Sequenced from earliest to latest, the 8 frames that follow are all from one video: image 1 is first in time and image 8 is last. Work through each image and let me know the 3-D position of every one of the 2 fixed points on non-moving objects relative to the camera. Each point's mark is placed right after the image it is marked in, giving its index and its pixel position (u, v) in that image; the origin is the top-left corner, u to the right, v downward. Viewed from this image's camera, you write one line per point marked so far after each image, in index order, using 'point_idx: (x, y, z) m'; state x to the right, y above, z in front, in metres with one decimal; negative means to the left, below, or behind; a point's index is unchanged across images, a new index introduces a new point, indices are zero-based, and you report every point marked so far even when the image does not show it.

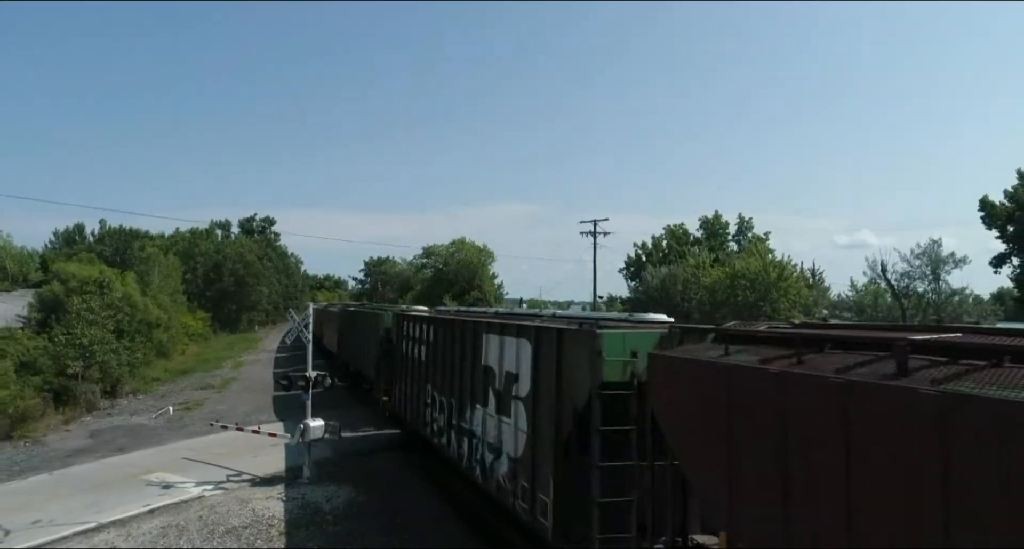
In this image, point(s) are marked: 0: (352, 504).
0: (-2.5, -3.6, +11.1) m
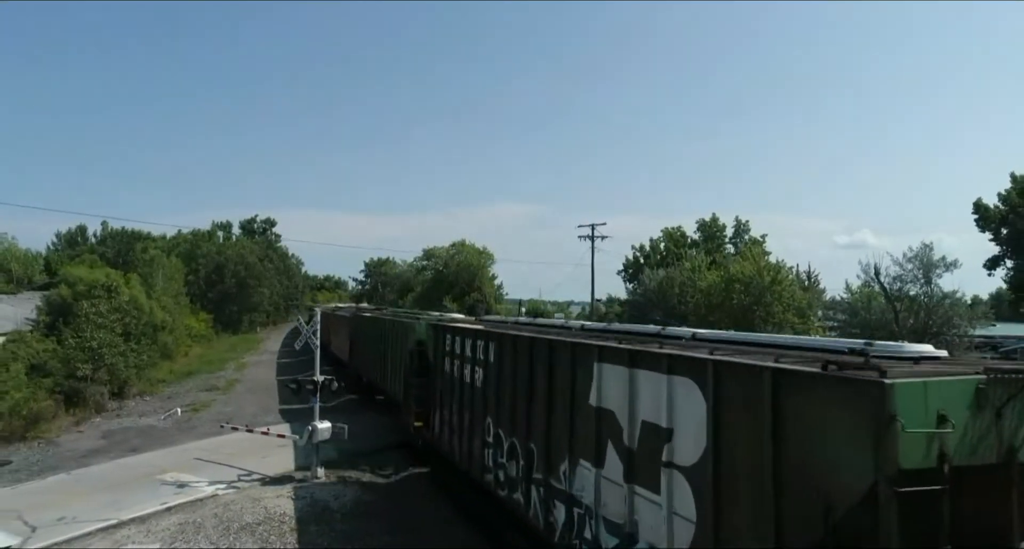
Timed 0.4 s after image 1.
0: (-2.5, -3.7, +11.7) m
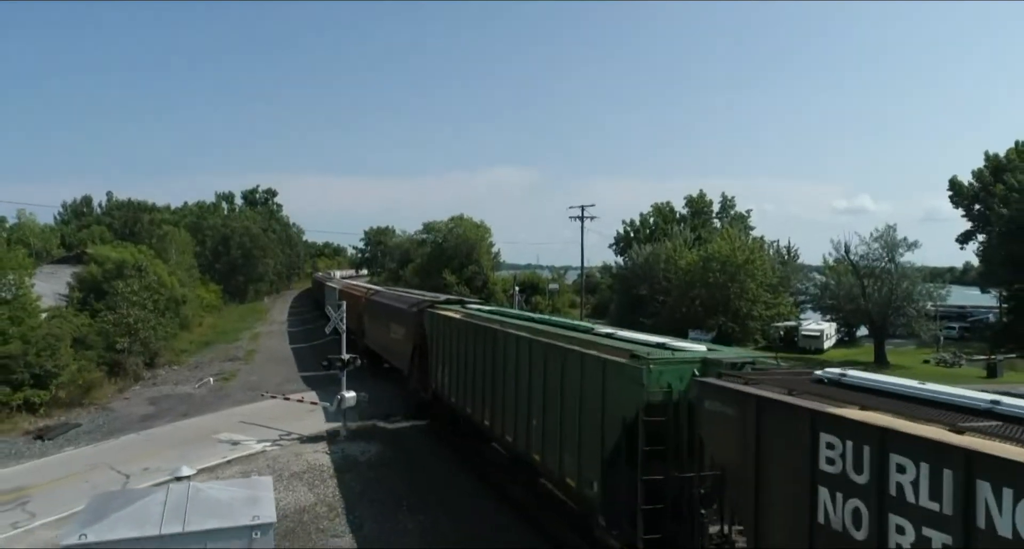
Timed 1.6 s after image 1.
0: (-2.7, -3.7, +14.6) m
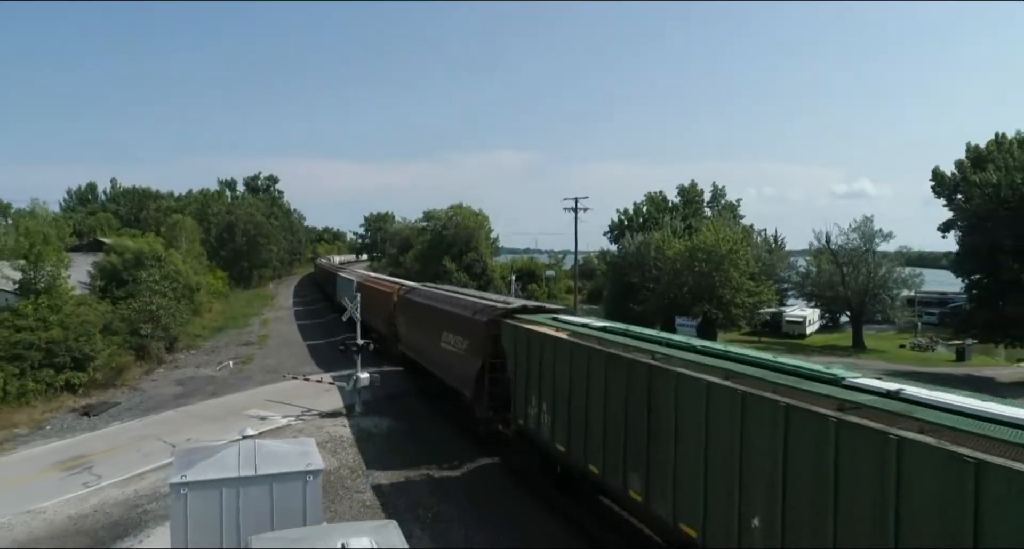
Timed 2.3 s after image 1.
0: (-2.8, -3.6, +16.7) m
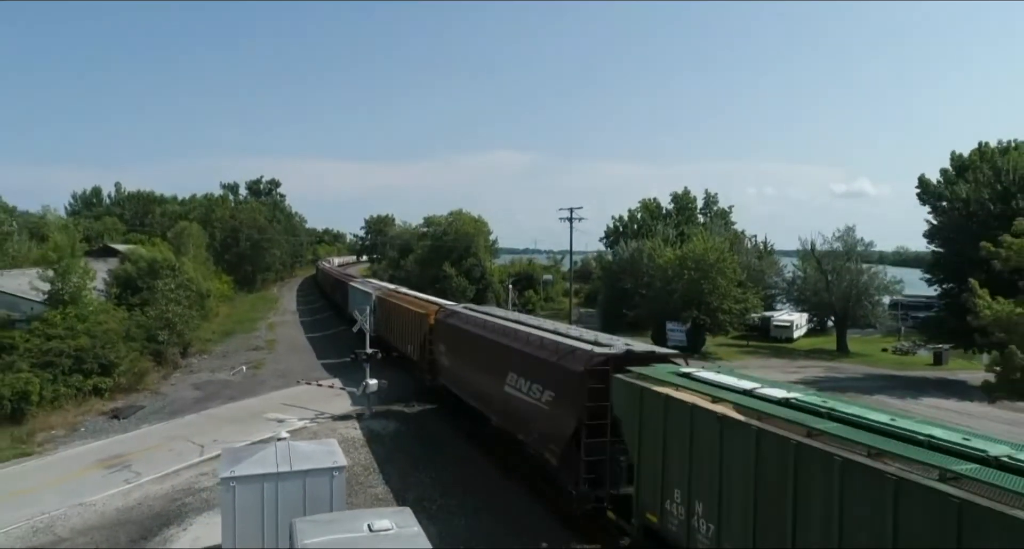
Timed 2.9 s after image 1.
0: (-2.9, -4.0, +18.4) m
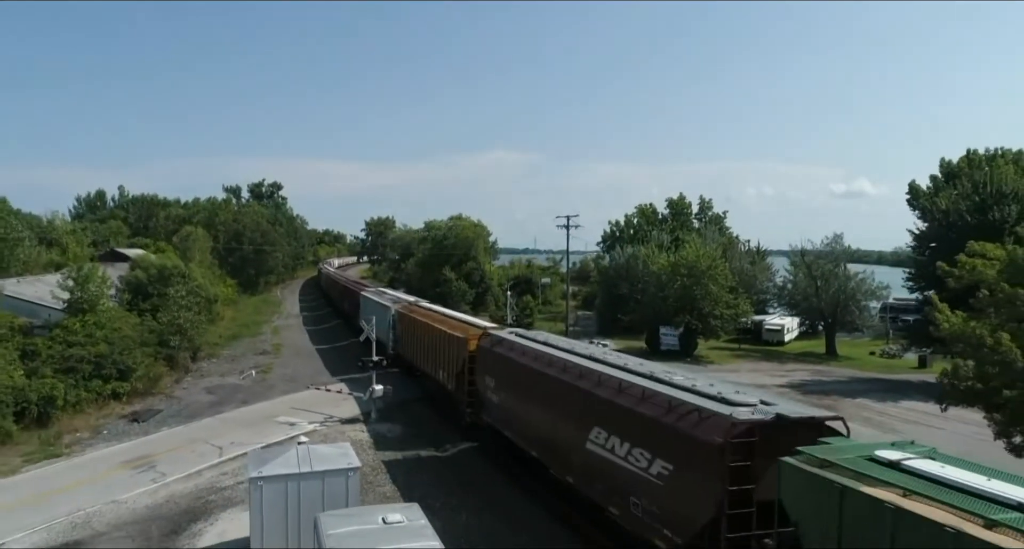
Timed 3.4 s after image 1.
0: (-3.0, -4.4, +19.7) m
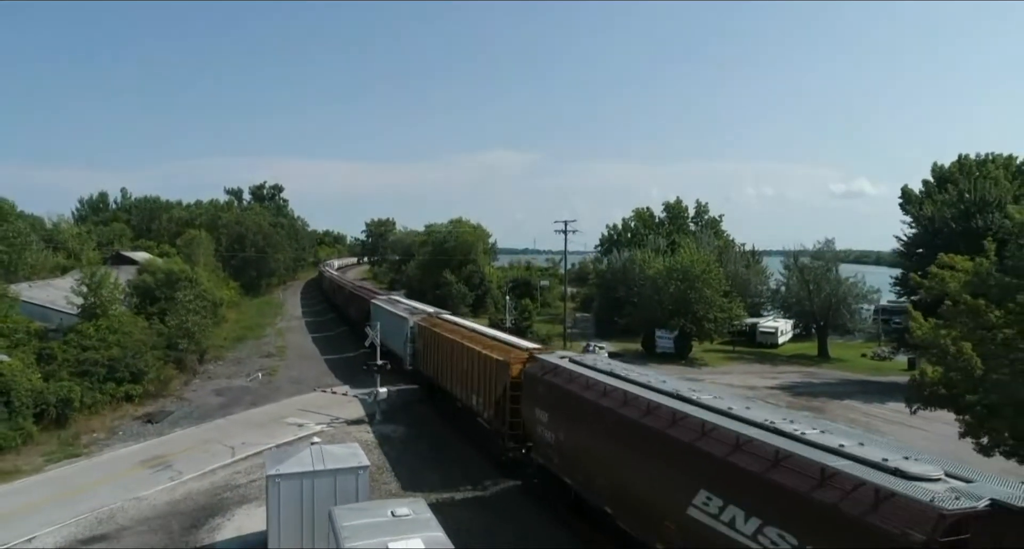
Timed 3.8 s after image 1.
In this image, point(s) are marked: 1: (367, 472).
0: (-3.1, -4.6, +20.7) m
1: (-2.6, -3.5, +12.7) m
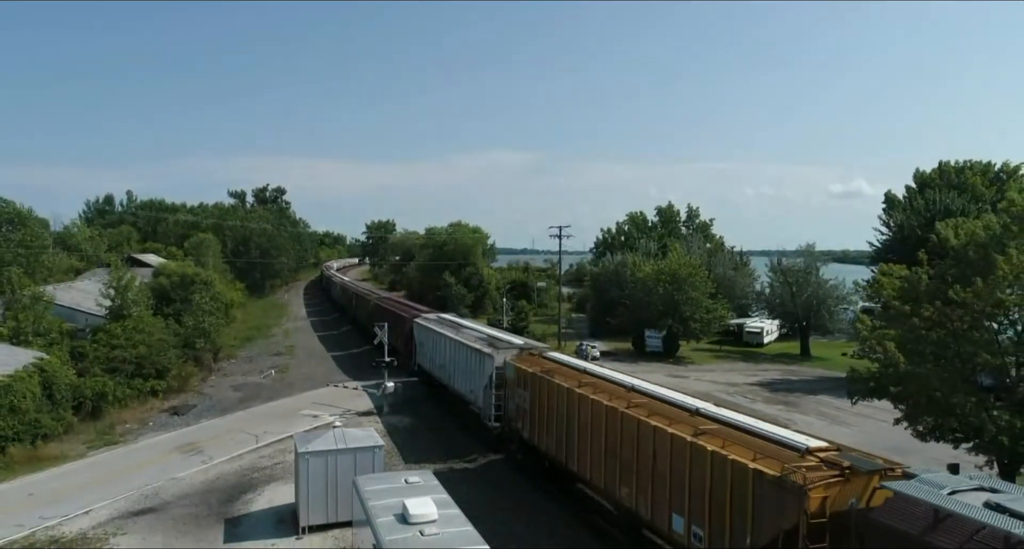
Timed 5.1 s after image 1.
0: (-3.2, -4.8, +22.9) m
1: (-2.7, -3.7, +14.9) m
